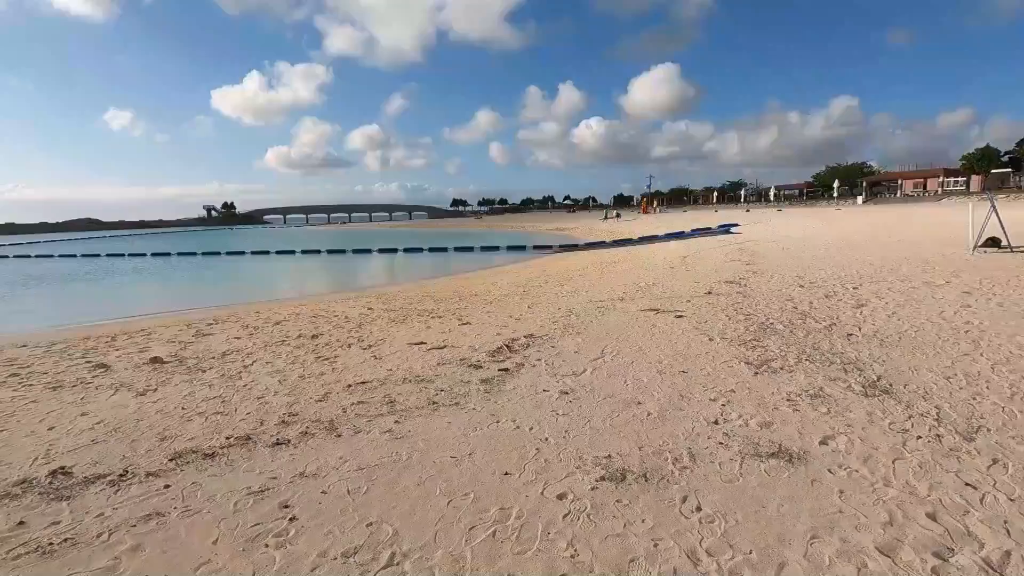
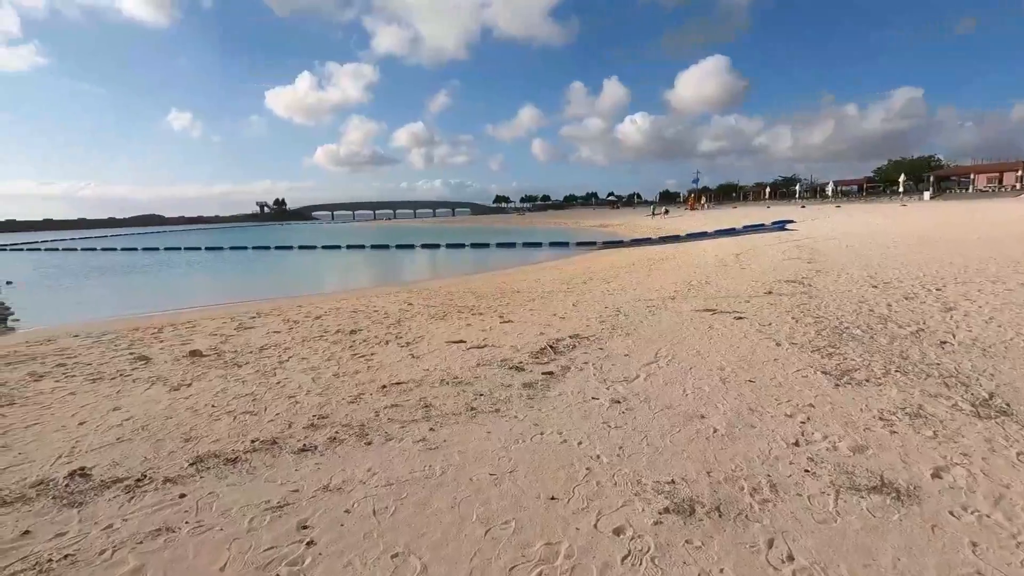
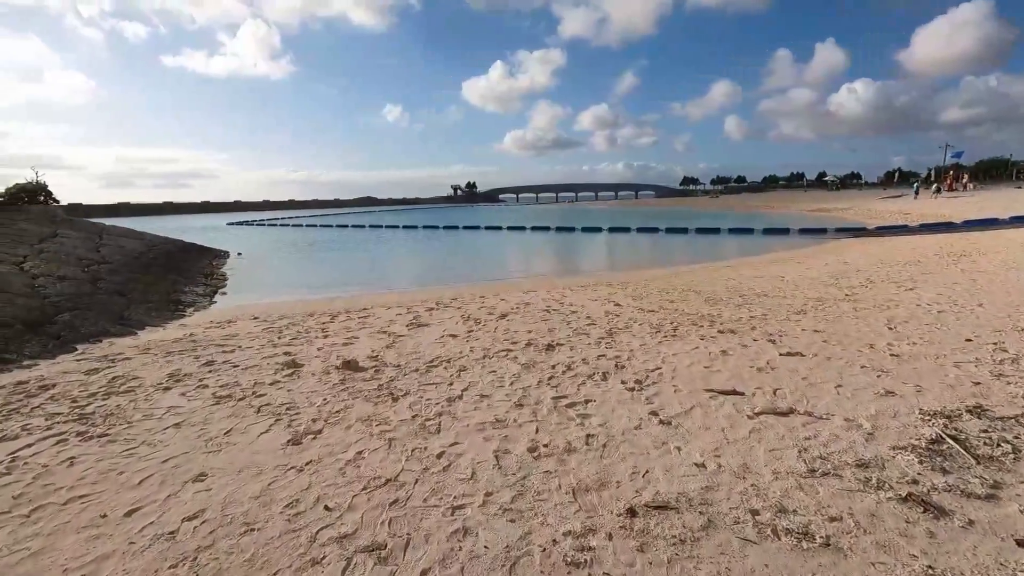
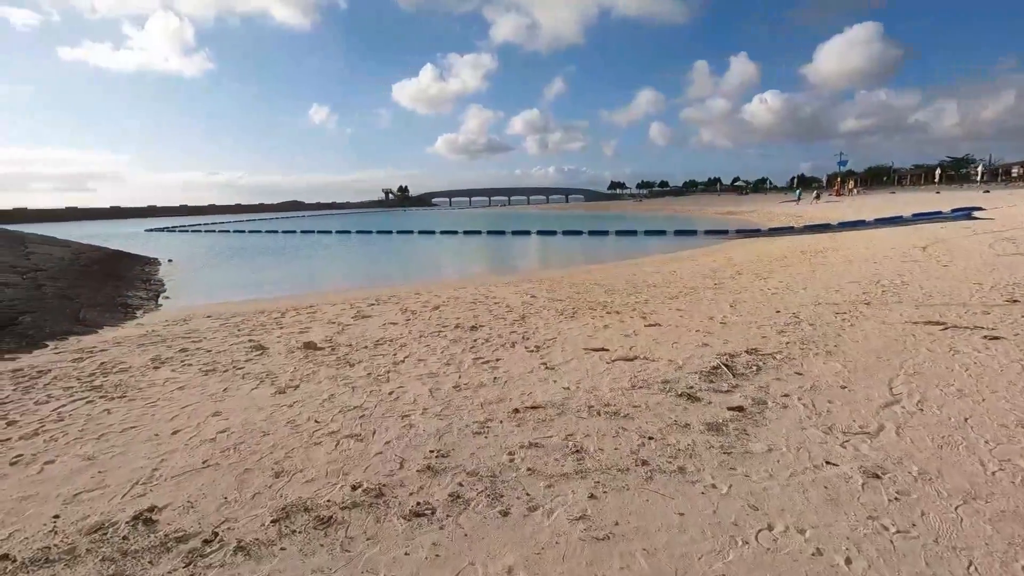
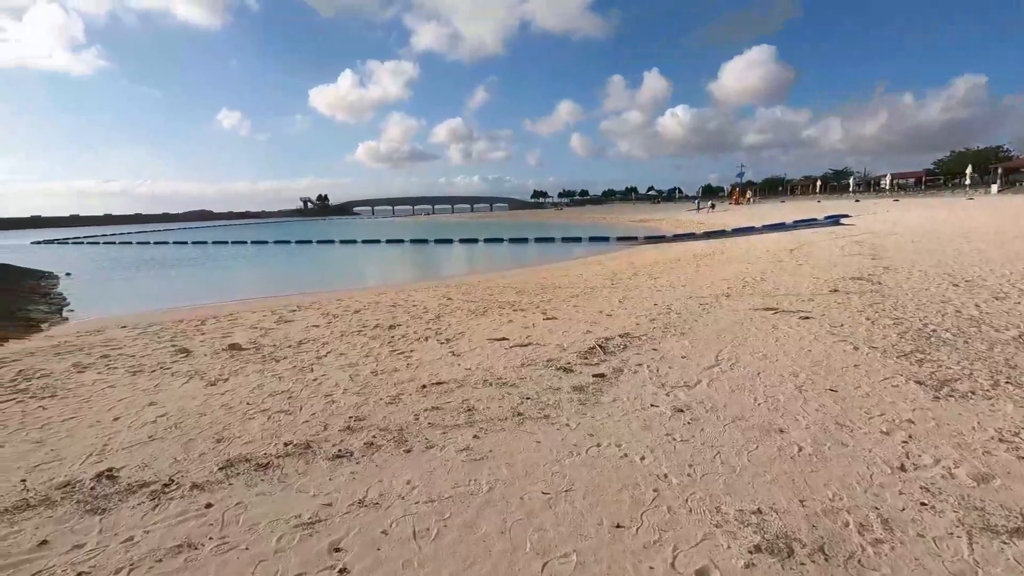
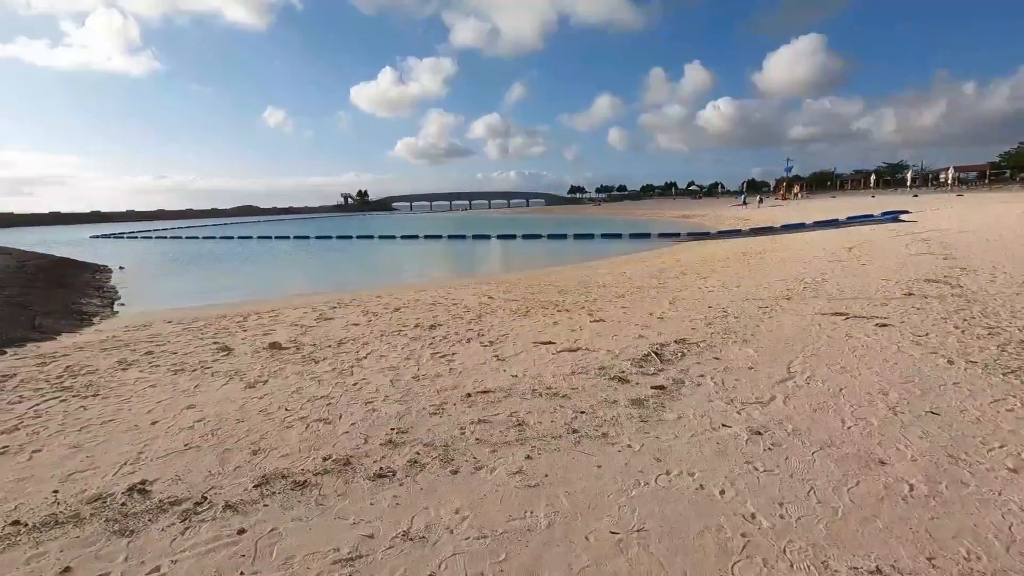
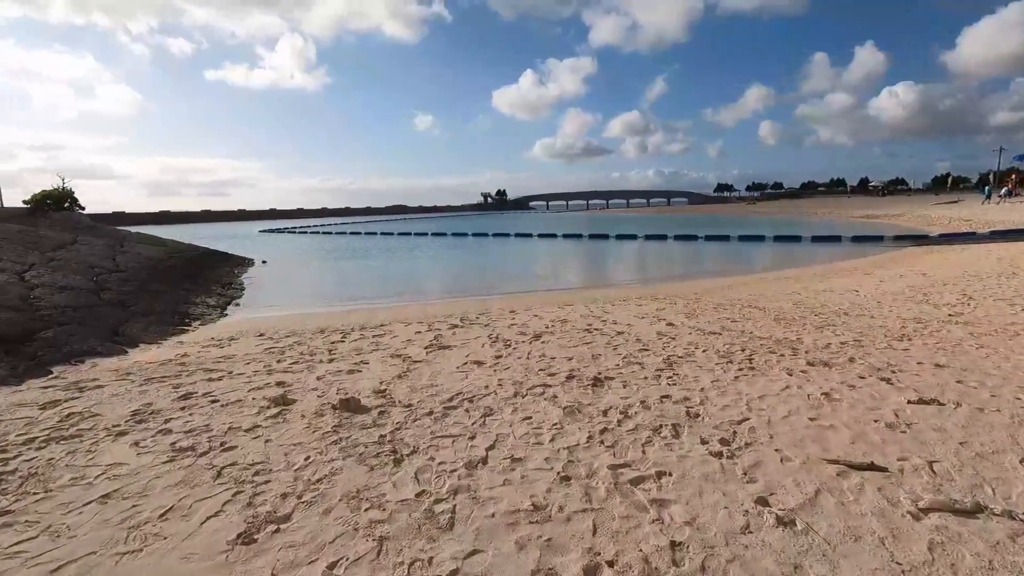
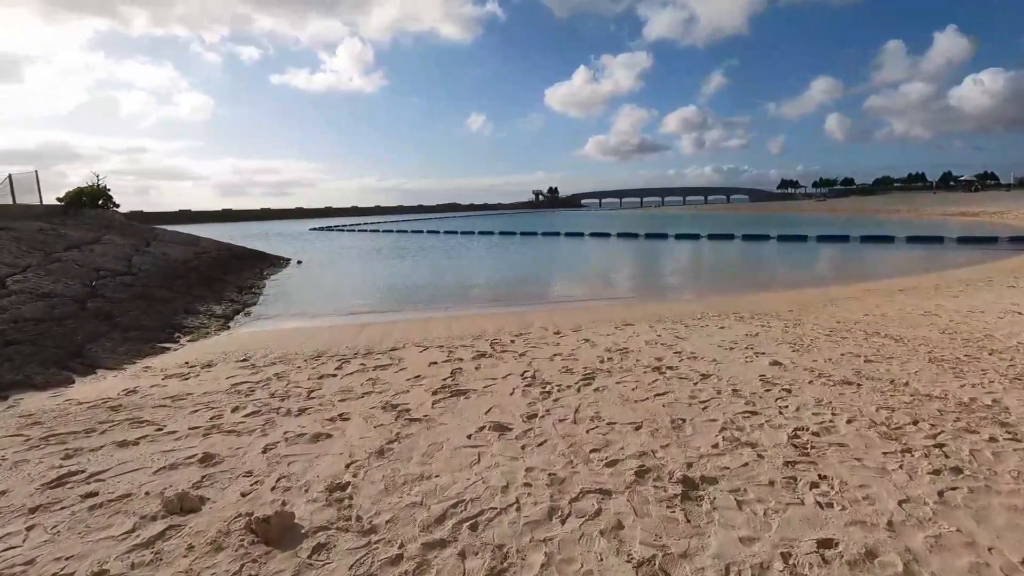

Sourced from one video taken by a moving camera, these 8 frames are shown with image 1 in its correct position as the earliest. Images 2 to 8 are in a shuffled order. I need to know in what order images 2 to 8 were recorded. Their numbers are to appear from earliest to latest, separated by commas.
2, 5, 6, 4, 3, 7, 8
